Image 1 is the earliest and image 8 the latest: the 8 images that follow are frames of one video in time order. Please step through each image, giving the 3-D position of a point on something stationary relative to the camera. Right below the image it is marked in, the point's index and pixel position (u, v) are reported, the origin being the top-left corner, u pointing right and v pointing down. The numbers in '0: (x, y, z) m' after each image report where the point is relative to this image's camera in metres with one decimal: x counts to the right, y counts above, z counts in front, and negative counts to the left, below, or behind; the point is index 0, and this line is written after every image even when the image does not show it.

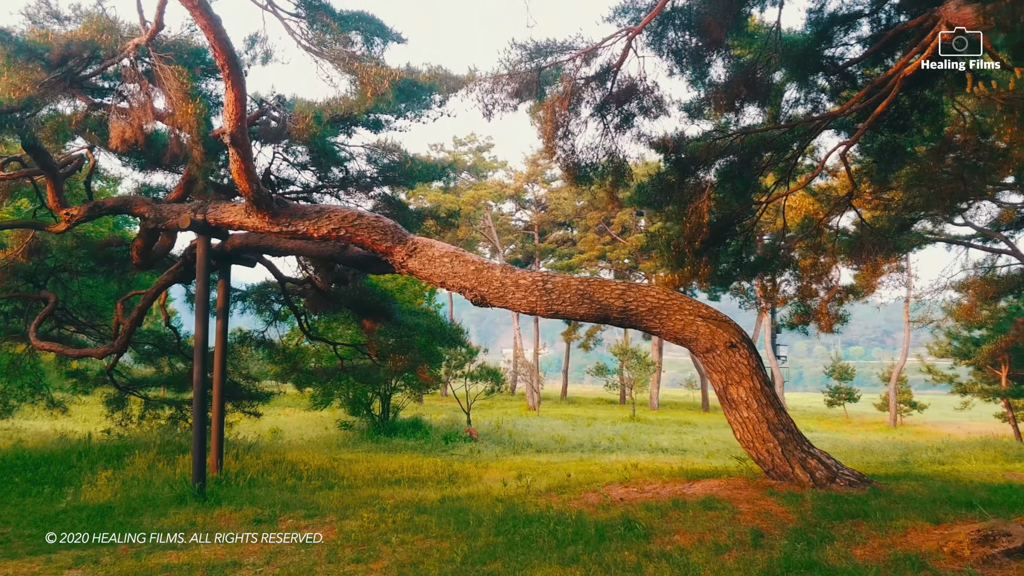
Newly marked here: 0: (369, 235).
0: (-1.8, +0.7, +7.5) m
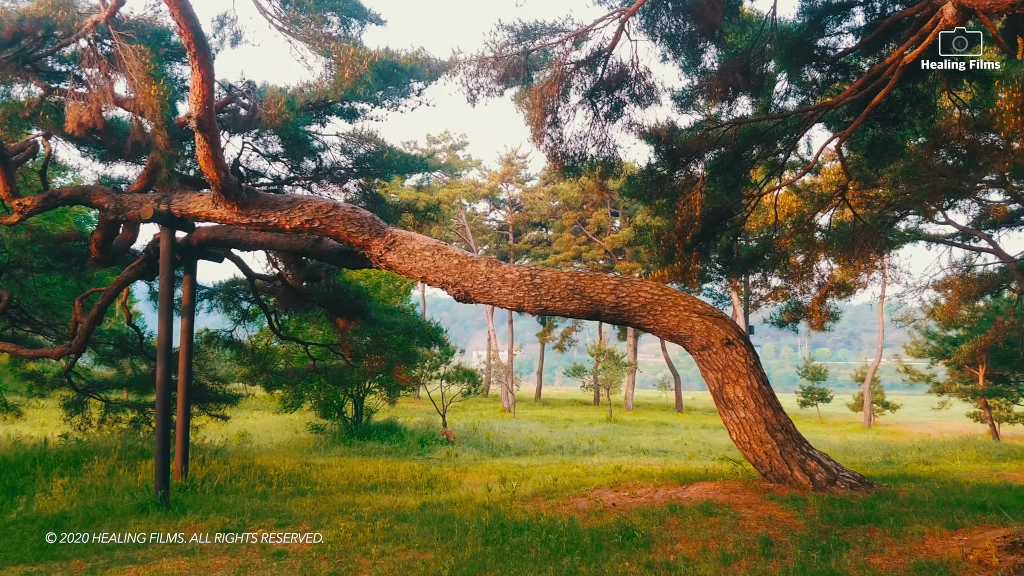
0: (-1.9, +0.7, +7.1) m
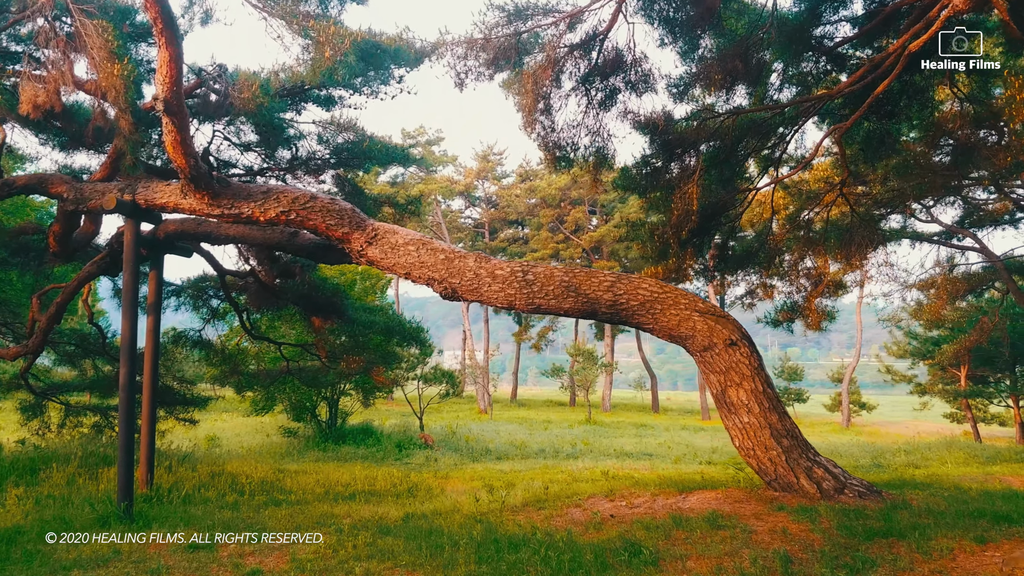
0: (-2.1, +0.8, +6.6) m
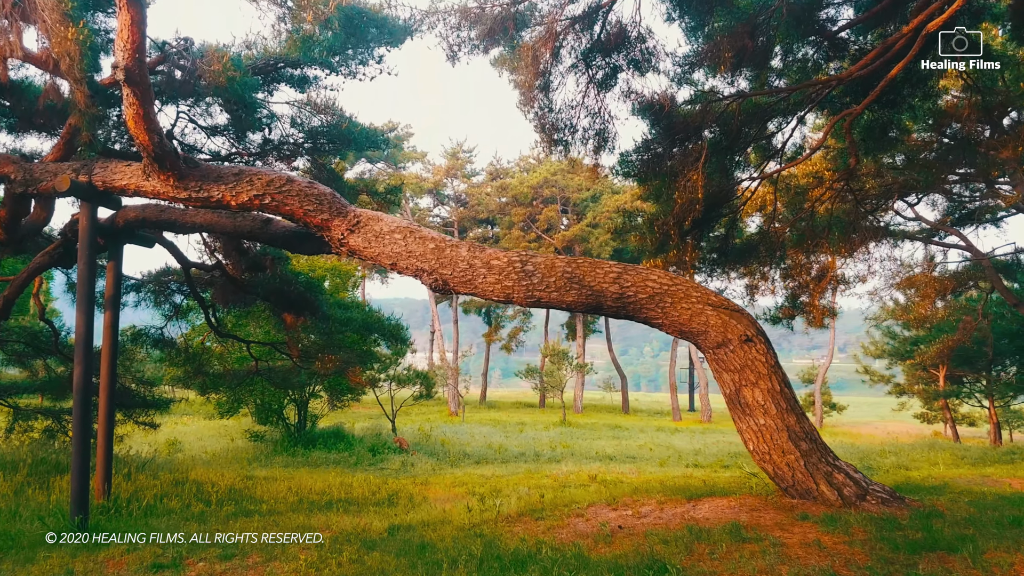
0: (-2.1, +0.8, +6.1) m
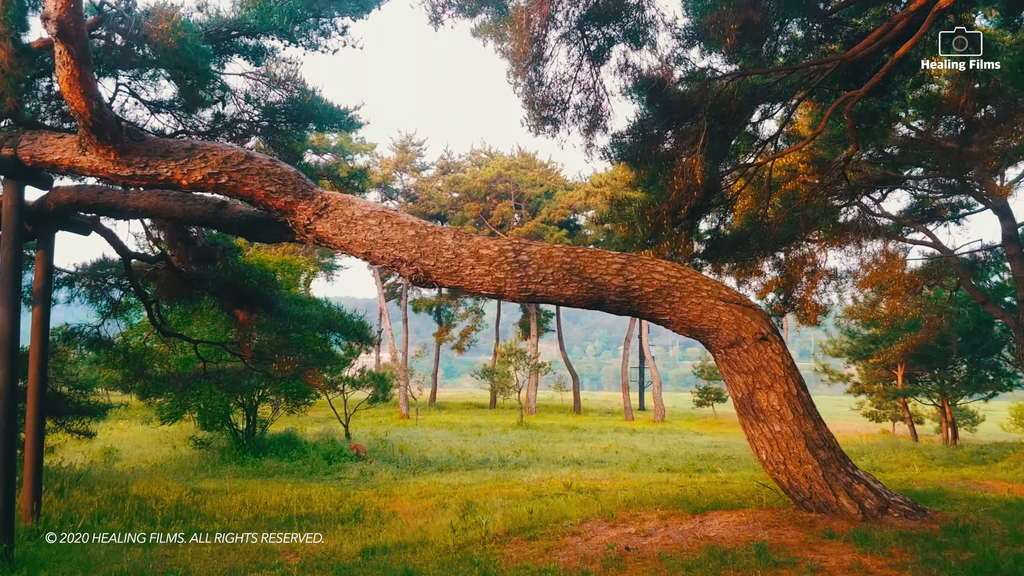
0: (-2.2, +0.9, +5.4) m
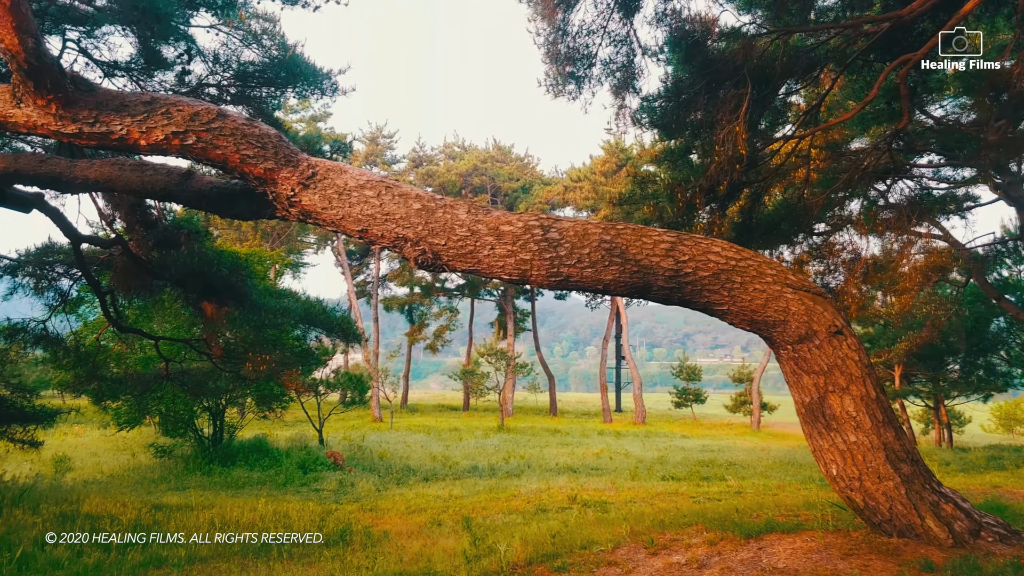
0: (-2.1, +1.0, +4.5) m
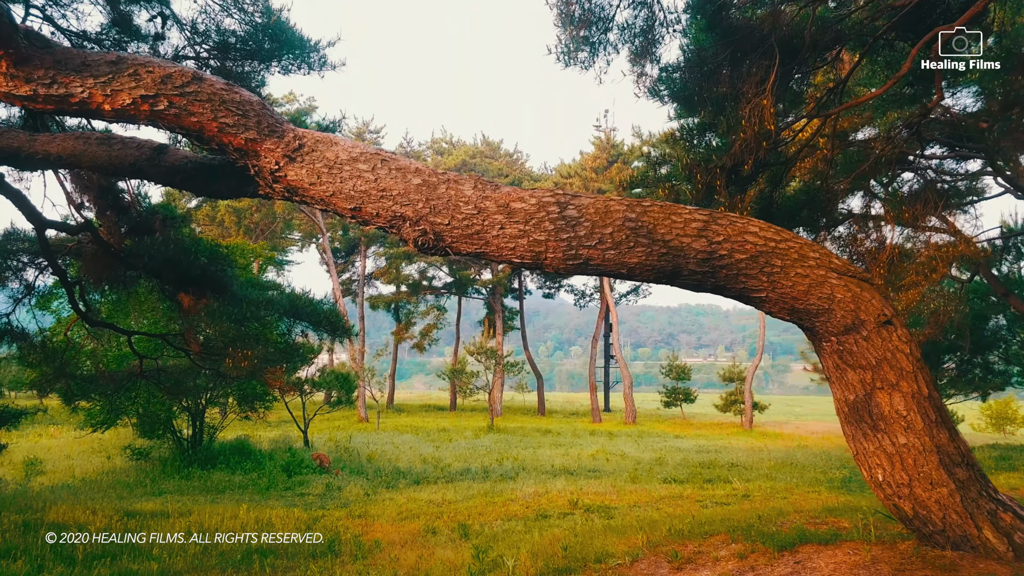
0: (-2.0, +1.1, +4.0) m
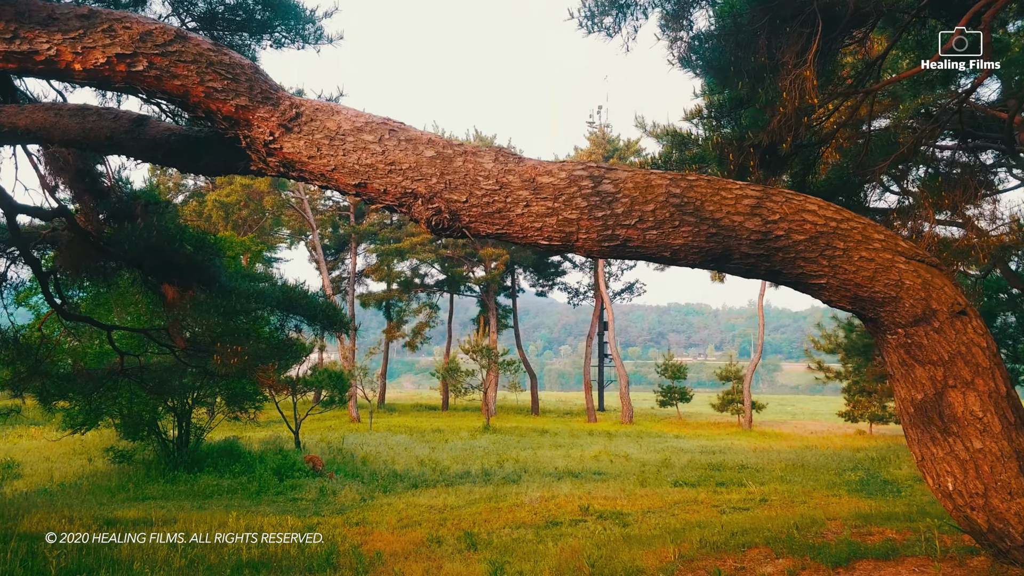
0: (-1.9, +1.2, +3.6) m
